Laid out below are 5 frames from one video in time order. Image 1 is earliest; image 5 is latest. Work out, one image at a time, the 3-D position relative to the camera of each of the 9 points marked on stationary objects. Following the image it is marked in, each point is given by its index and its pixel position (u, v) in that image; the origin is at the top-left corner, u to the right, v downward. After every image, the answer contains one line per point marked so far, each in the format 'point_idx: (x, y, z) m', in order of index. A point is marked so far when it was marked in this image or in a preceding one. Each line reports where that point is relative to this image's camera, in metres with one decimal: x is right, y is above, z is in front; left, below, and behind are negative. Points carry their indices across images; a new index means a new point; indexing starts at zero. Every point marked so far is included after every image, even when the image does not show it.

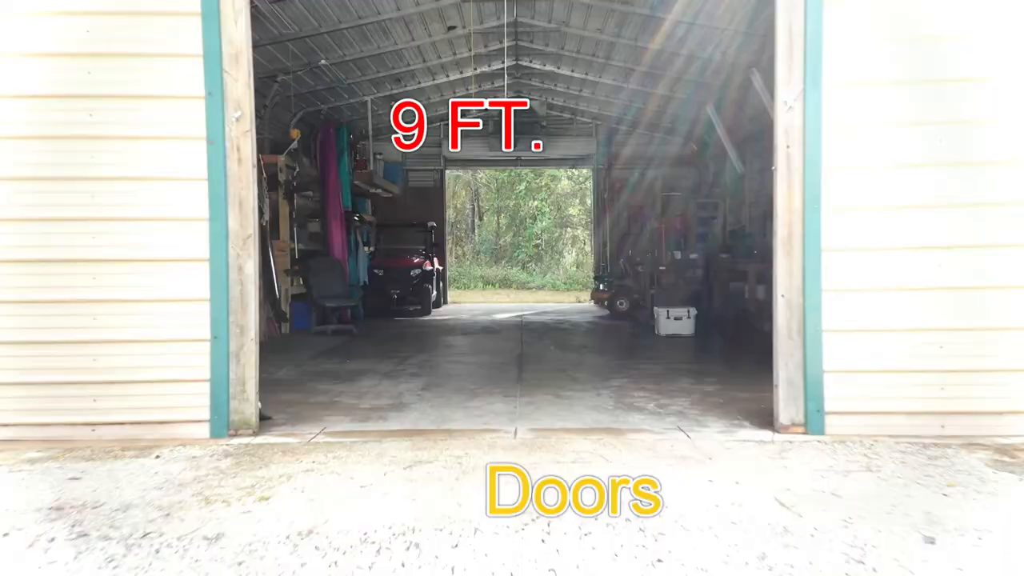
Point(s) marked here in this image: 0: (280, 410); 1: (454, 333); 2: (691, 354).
0: (-1.8, -0.9, +4.2) m
1: (-0.8, -0.7, +8.1) m
2: (+2.1, -0.8, +6.5) m
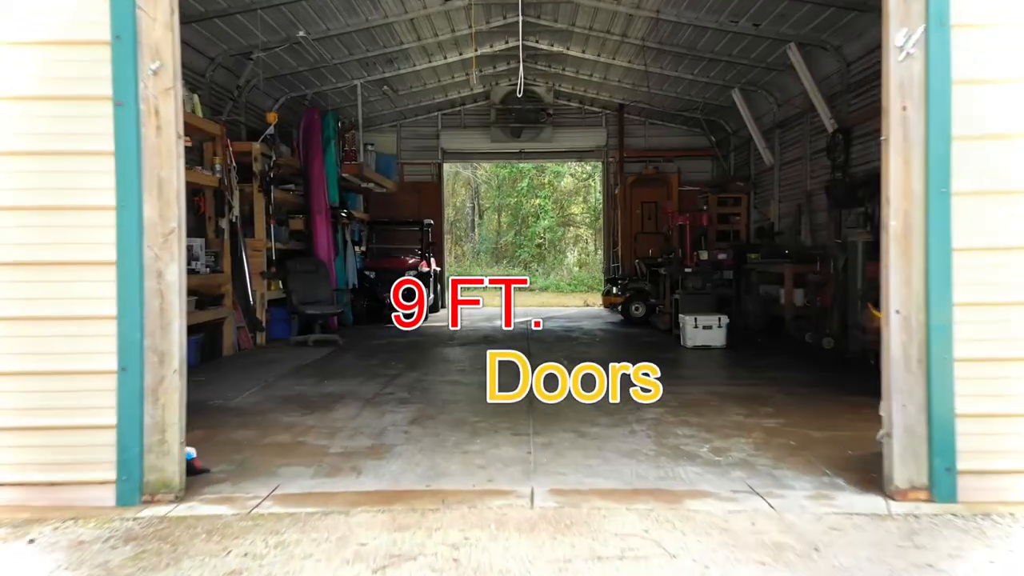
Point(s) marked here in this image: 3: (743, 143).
0: (-1.7, -1.0, +3.3) m
1: (-0.8, -0.7, +7.1) m
2: (+2.1, -0.8, +5.5) m
3: (+4.3, +2.7, +10.3) m
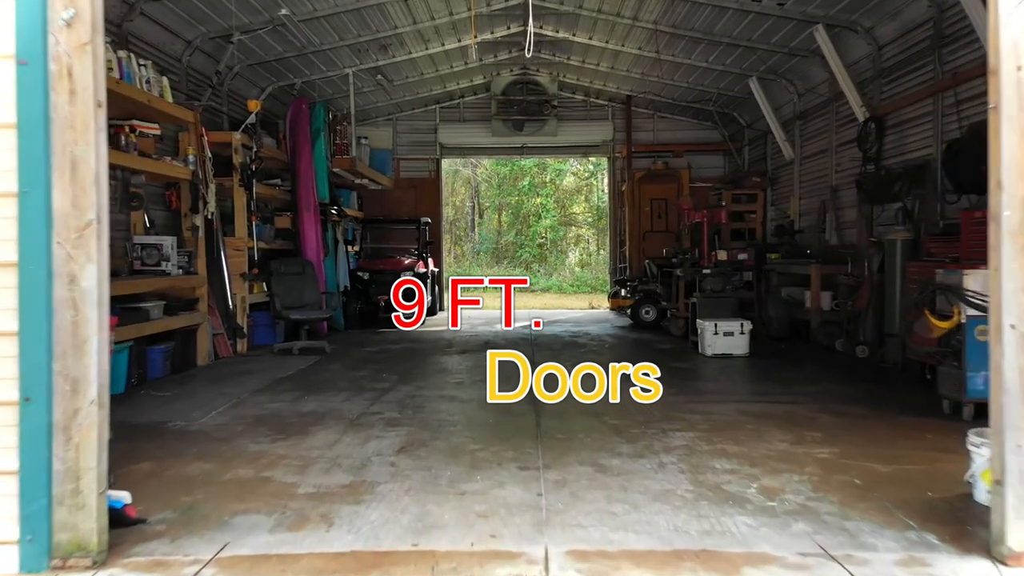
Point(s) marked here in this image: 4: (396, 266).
0: (-1.7, -1.0, +2.7) m
1: (-0.7, -0.8, +6.5) m
2: (+2.2, -0.9, +4.9) m
3: (+4.3, +2.7, +9.7) m
4: (-1.8, +0.4, +8.9) m
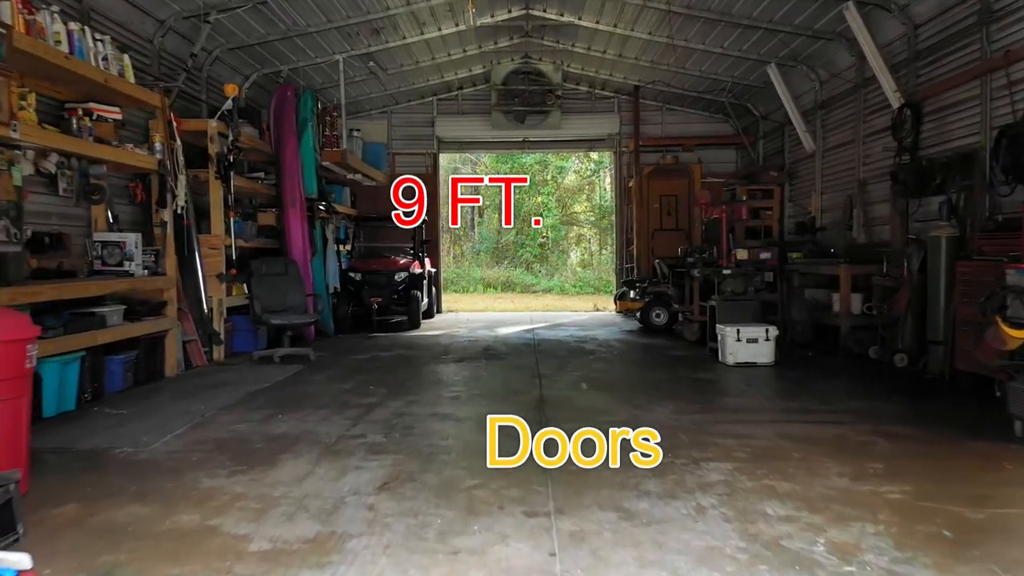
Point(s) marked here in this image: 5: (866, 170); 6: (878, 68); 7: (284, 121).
0: (-1.6, -1.0, +2.1) m
1: (-0.7, -0.8, +6.0) m
2: (+2.2, -0.9, +4.4) m
3: (+4.3, +2.6, +9.1) m
4: (-1.8, +0.3, +8.3) m
5: (+4.4, +1.4, +6.8) m
6: (+4.1, +2.4, +6.2) m
7: (-2.9, +2.1, +7.1) m
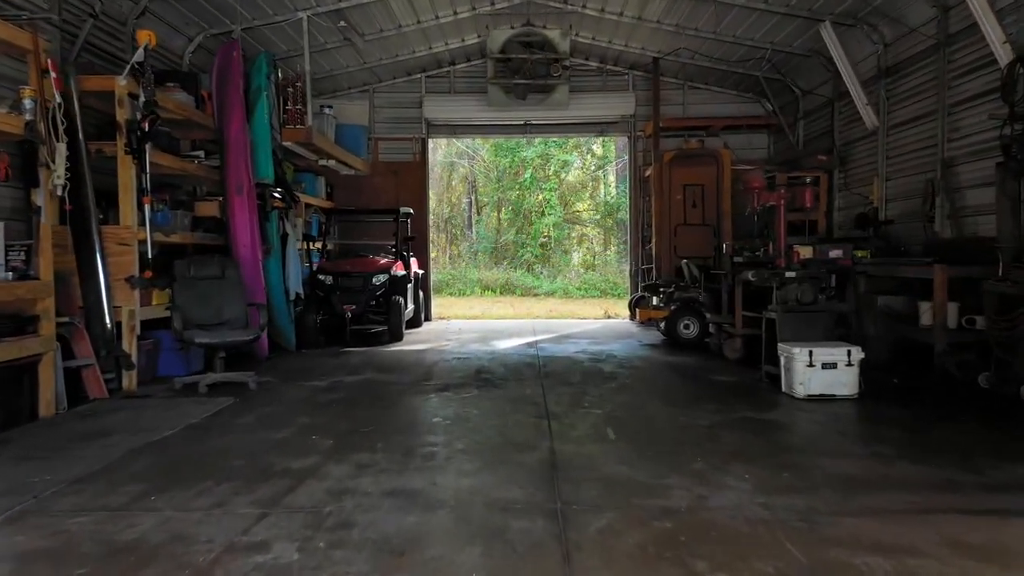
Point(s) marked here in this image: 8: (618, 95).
0: (-1.6, -1.1, +0.8) m
1: (-0.7, -0.8, +4.6) m
2: (+2.2, -0.9, +3.0) m
3: (+4.3, +2.6, +7.8) m
4: (-1.8, +0.3, +6.9) m
5: (+4.4, +1.4, +5.5) m
6: (+4.1, +2.4, +4.8) m
7: (-2.9, +2.1, +5.8) m
8: (+1.7, +3.1, +9.0) m
